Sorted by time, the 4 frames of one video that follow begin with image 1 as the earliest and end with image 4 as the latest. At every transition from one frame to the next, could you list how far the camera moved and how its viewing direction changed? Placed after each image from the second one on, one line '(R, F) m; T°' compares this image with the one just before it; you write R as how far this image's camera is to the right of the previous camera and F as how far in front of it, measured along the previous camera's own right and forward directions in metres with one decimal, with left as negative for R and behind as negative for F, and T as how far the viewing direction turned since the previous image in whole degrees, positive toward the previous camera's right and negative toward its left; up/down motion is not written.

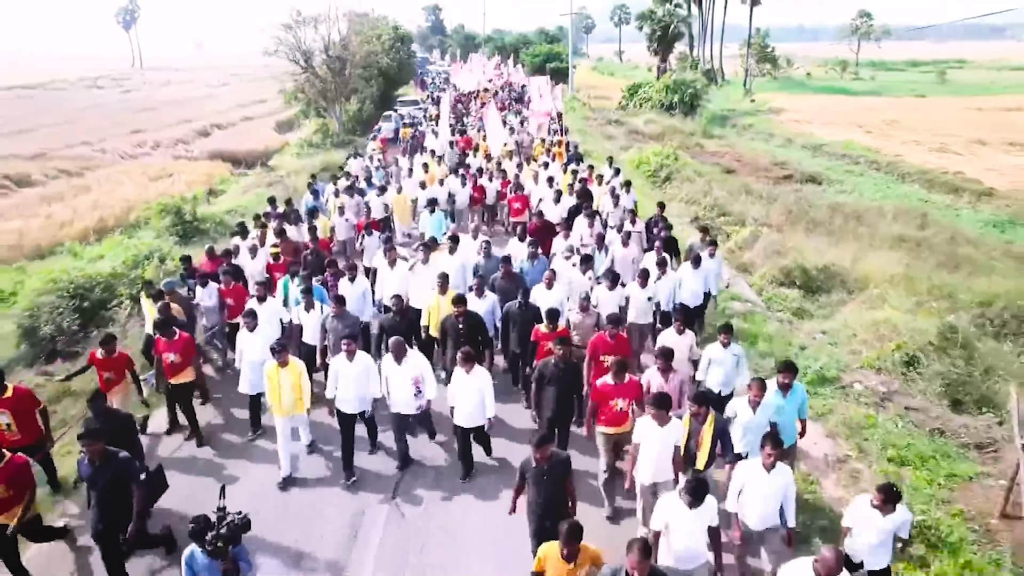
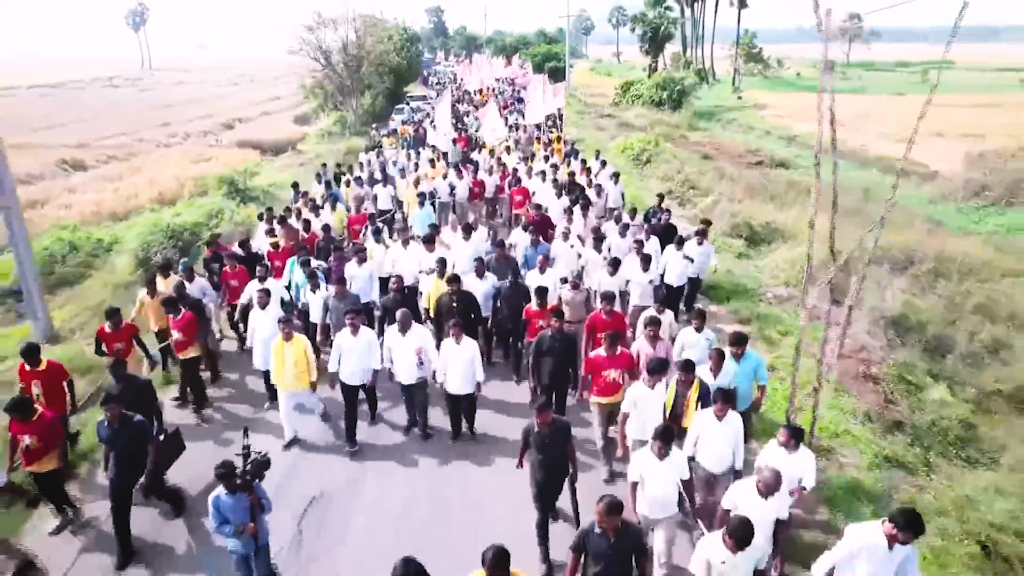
(0.0, -0.9) m; 0°
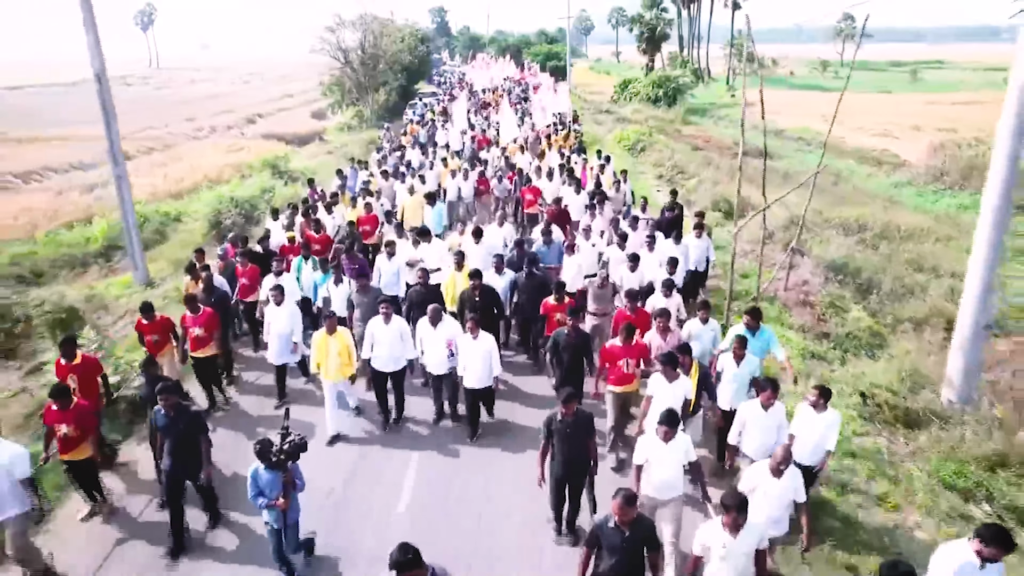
(-0.1, -0.7) m; 0°
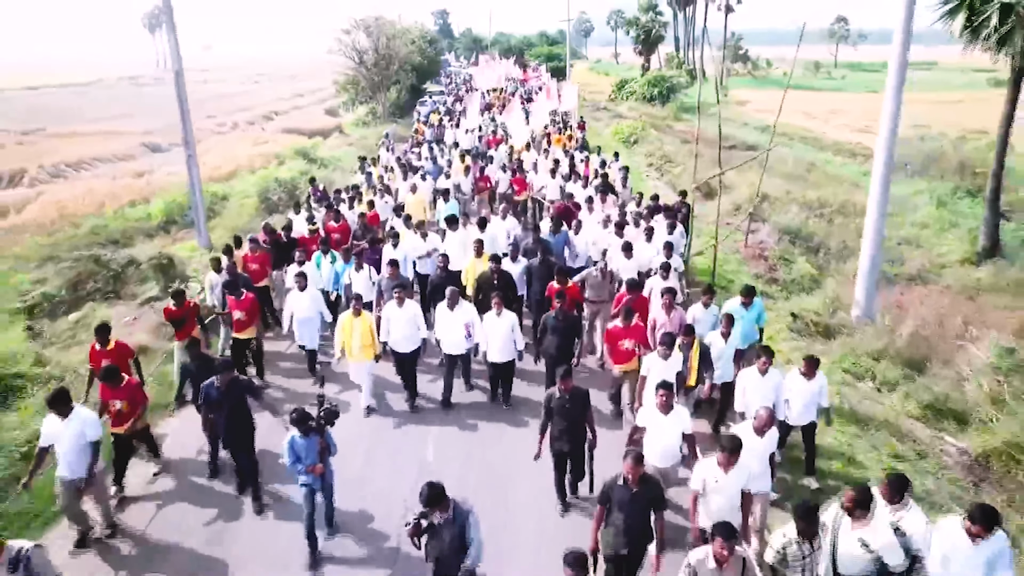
(0.0, -0.7) m; 0°
